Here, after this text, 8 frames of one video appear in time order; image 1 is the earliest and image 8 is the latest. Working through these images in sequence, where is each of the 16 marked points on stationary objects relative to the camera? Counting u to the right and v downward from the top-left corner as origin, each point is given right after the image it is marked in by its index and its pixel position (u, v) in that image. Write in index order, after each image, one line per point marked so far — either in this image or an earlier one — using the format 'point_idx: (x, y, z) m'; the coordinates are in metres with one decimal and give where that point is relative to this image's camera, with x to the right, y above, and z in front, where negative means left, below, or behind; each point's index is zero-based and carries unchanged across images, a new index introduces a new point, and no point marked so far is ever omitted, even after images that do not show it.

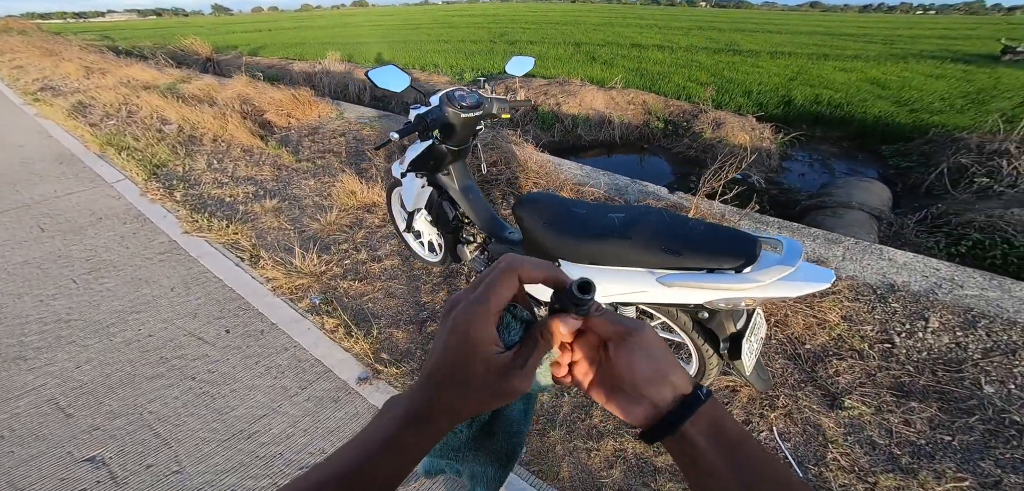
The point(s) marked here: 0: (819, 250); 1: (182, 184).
0: (+3.2, -0.1, +4.3) m
1: (-4.6, +0.9, +5.9) m
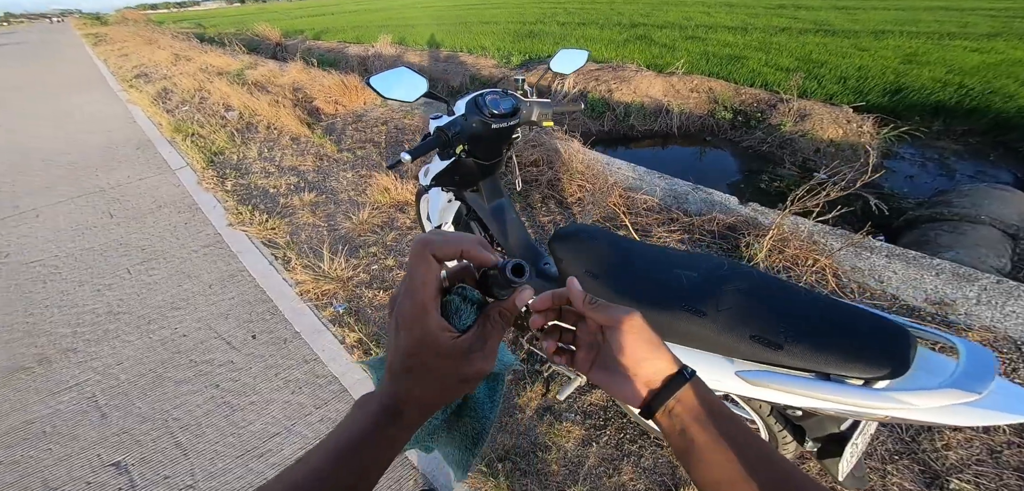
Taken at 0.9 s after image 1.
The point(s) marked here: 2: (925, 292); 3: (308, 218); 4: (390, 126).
0: (+3.5, -0.3, +3.4) m
1: (-4.0, +1.1, +5.9) m
2: (+3.3, -0.4, +3.4) m
3: (-2.4, +0.4, +4.8) m
4: (-2.1, +2.0, +5.9) m
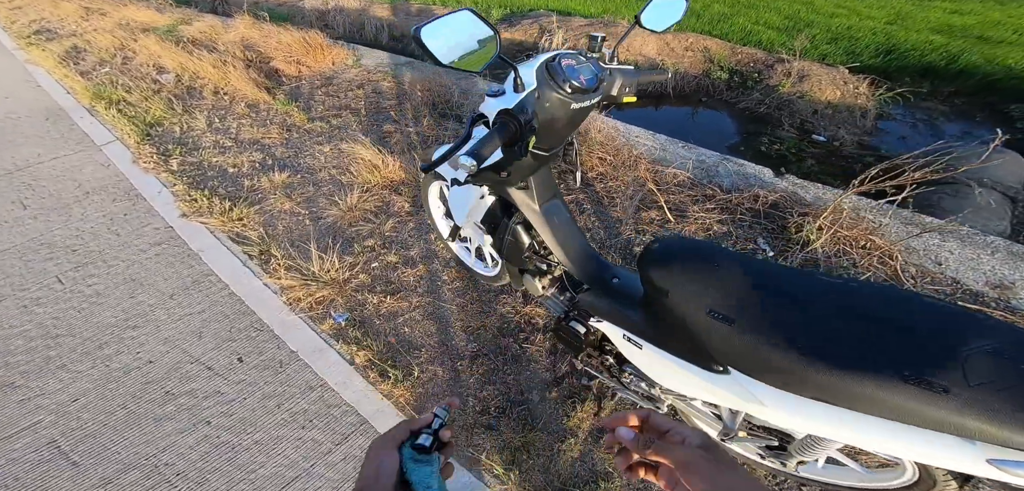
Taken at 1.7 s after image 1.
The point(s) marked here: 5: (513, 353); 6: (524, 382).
0: (+3.7, -0.2, +3.2) m
1: (-4.0, +1.2, +5.0) m
2: (+3.6, -0.2, +3.2) m
3: (-2.2, +0.4, +4.0) m
4: (-2.1, +2.2, +5.0) m
5: (0.0, -0.7, +2.9) m
6: (+0.1, -0.9, +2.8) m
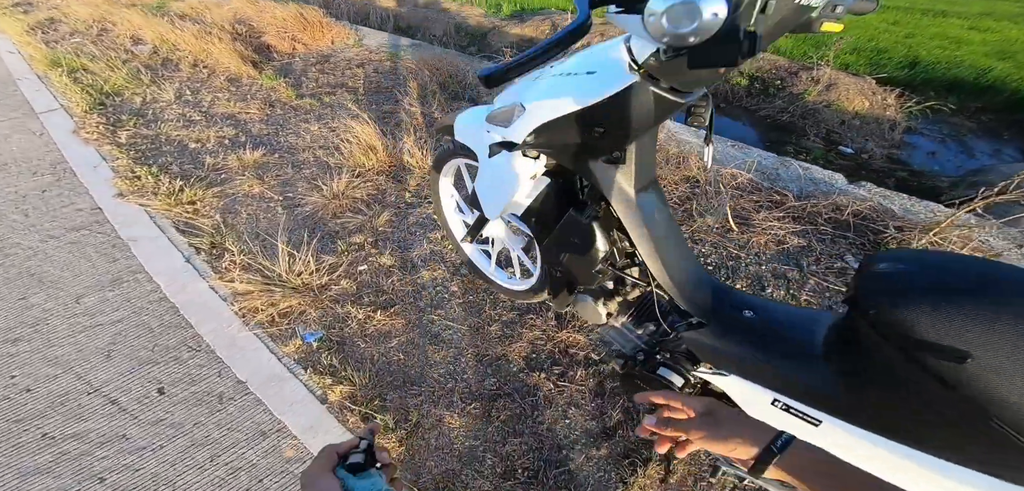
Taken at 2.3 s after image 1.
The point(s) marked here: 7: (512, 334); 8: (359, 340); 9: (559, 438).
0: (+3.9, -0.3, +2.5) m
1: (-3.7, +1.3, +4.1) m
2: (+3.8, -0.4, +2.4) m
3: (-2.0, +0.5, +3.2) m
4: (-1.9, +2.2, +4.2) m
5: (+0.2, -0.7, +2.1) m
6: (+0.2, -0.9, +2.0) m
7: (0.0, -0.5, +2.3) m
8: (-0.8, -0.5, +2.3) m
9: (+0.2, -0.9, +2.0) m
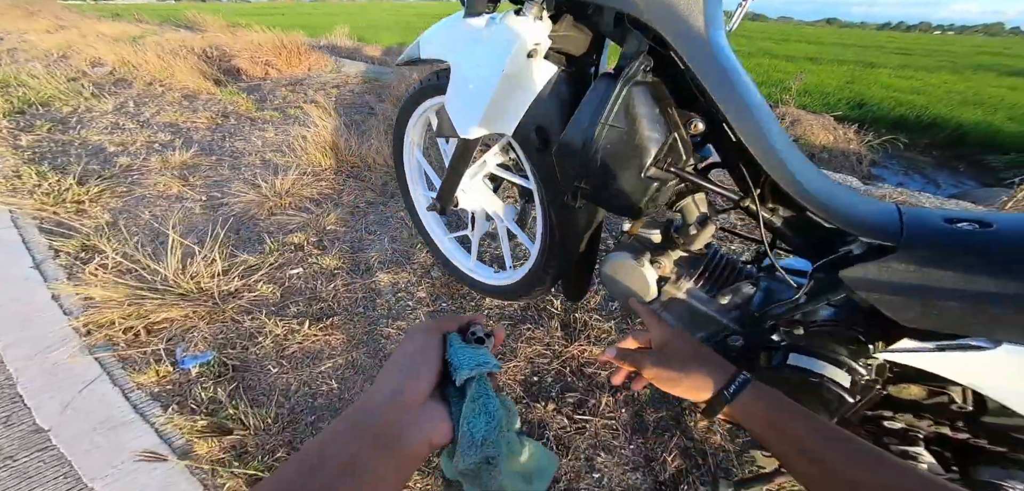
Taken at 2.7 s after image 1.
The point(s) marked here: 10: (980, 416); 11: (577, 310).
0: (+3.9, -0.1, +1.9) m
1: (-3.9, +1.0, +3.5) m
2: (+3.7, -0.1, +1.8) m
3: (-2.1, +0.4, +2.6) m
4: (-2.1, +2.0, +3.8) m
5: (+0.1, -0.6, +1.3) m
6: (+0.2, -0.7, +1.2) m
7: (0.0, -0.4, +1.6) m
8: (-0.9, -0.4, +1.5) m
9: (+0.2, -0.7, +1.2) m
10: (+0.8, -0.3, +0.7) m
11: (+0.3, -0.2, +1.7) m
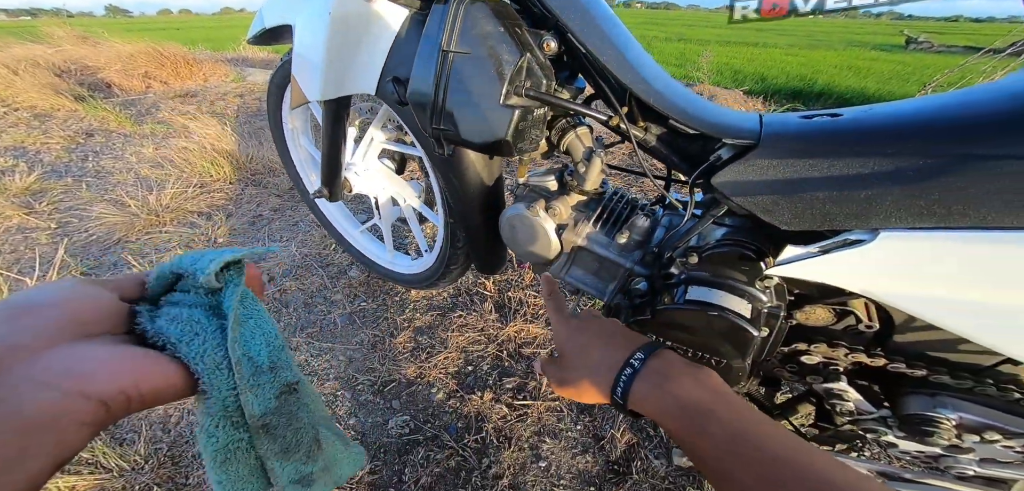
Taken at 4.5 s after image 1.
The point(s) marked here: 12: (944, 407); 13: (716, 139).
0: (+3.5, +0.5, +2.2) m
1: (-4.5, +0.5, +2.9) m
2: (+3.4, +0.4, +2.1) m
3: (-2.5, +0.2, +2.1) m
4: (-2.8, +1.8, +3.3) m
5: (0.0, -0.5, +1.2) m
6: (+0.1, -0.6, +1.1) m
7: (-0.3, -0.3, +1.4) m
8: (-1.1, -0.5, +1.3) m
9: (+0.1, -0.6, +1.1) m
10: (+0.6, -0.1, +0.6) m
11: (0.0, -0.2, +1.5) m
12: (+0.7, -0.2, +0.6) m
13: (+0.3, +0.2, +0.7) m
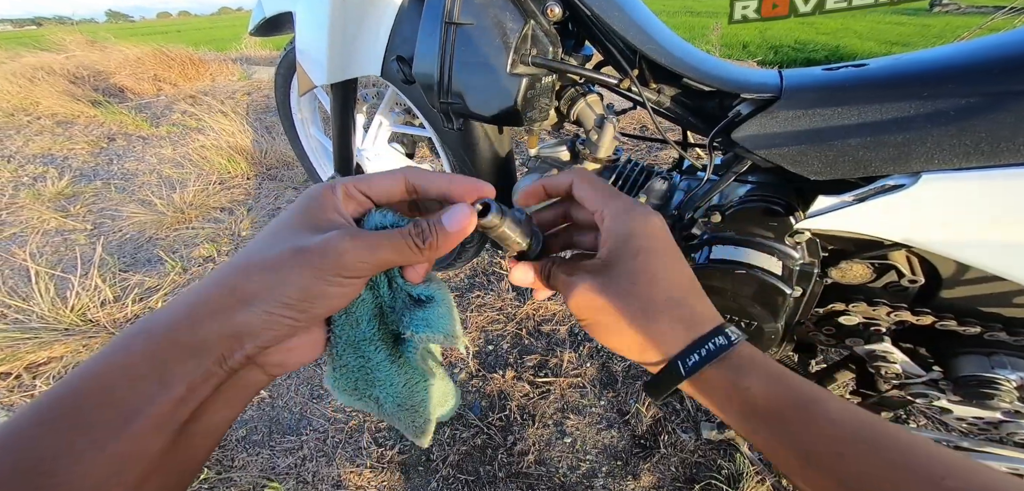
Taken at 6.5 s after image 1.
0: (+3.6, +0.7, +2.0) m
1: (-4.4, +0.4, +3.0) m
2: (+3.4, +0.7, +1.9) m
3: (-2.5, +0.1, +2.2) m
4: (-2.8, +1.8, +3.4) m
5: (0.0, -0.4, +1.2) m
6: (+0.1, -0.6, +1.1) m
7: (-0.2, -0.3, +1.4) m
8: (-1.0, -0.5, +1.3) m
9: (+0.1, -0.6, +1.1) m
10: (+0.6, -0.1, +0.6) m
11: (+0.1, -0.1, +1.5) m
12: (+0.7, -0.2, +0.6) m
13: (+0.4, +0.2, +0.7) m
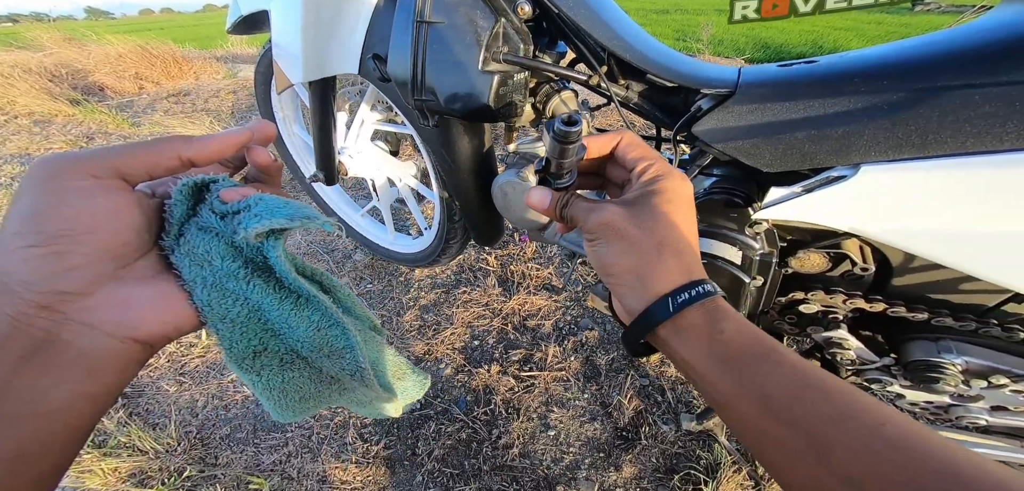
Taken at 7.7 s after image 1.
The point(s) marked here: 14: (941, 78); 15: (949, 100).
0: (+3.5, +0.8, +2.1) m
1: (-4.5, +0.4, +2.9) m
2: (+3.4, +0.7, +2.0) m
3: (-2.5, +0.1, +2.2) m
4: (-2.9, +1.8, +3.3) m
5: (0.0, -0.4, +1.2) m
6: (+0.1, -0.6, +1.1) m
7: (-0.3, -0.3, +1.5) m
8: (-1.1, -0.5, +1.3) m
9: (+0.1, -0.6, +1.1) m
10: (+0.6, -0.1, +0.6) m
11: (0.0, -0.1, +1.5) m
12: (+0.7, -0.2, +0.6) m
13: (+0.3, +0.3, +0.7) m
14: (+0.5, +0.2, +0.5) m
15: (+0.5, +0.2, +0.5) m
